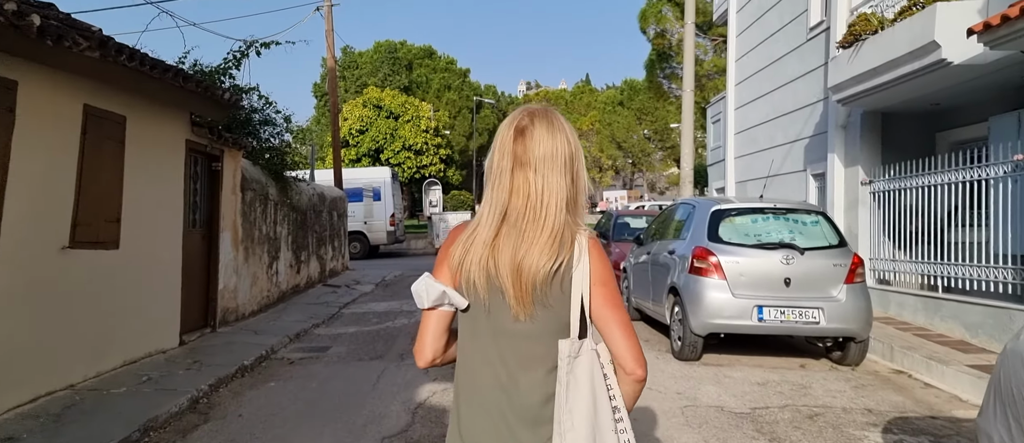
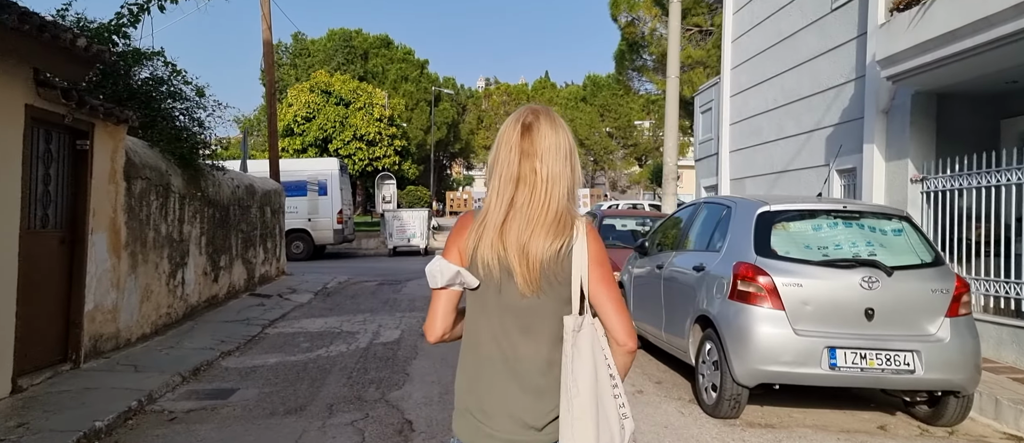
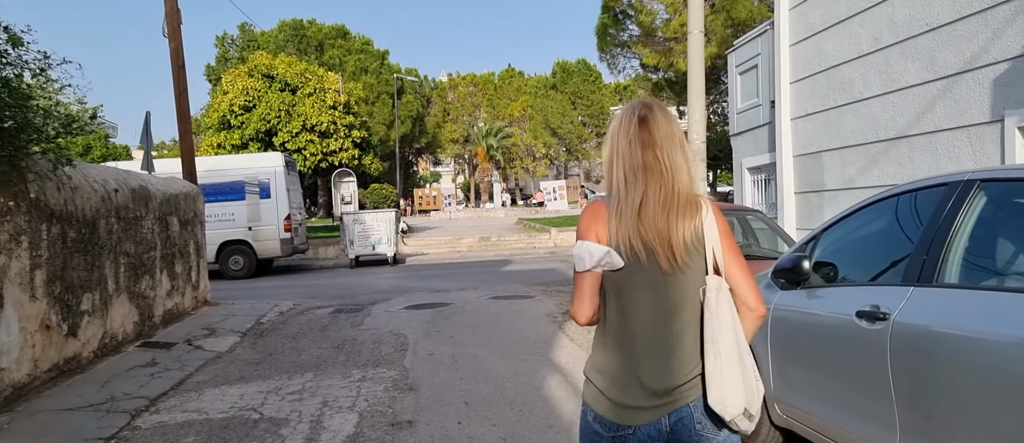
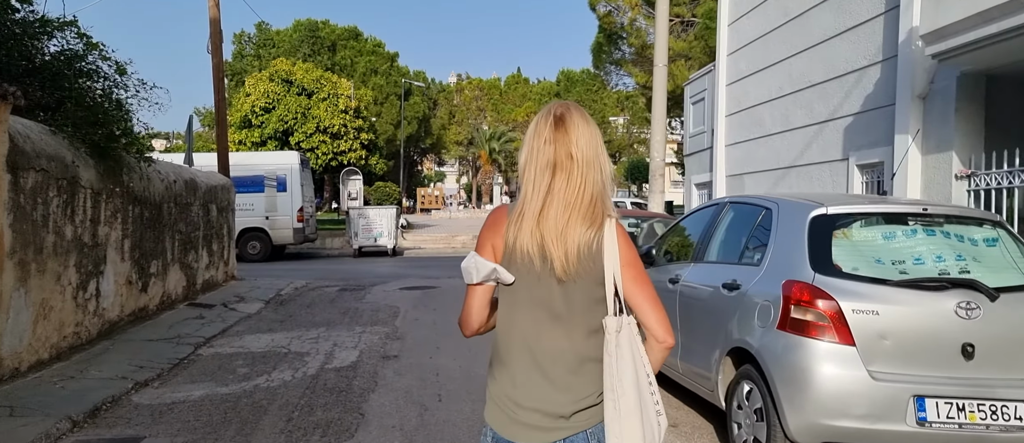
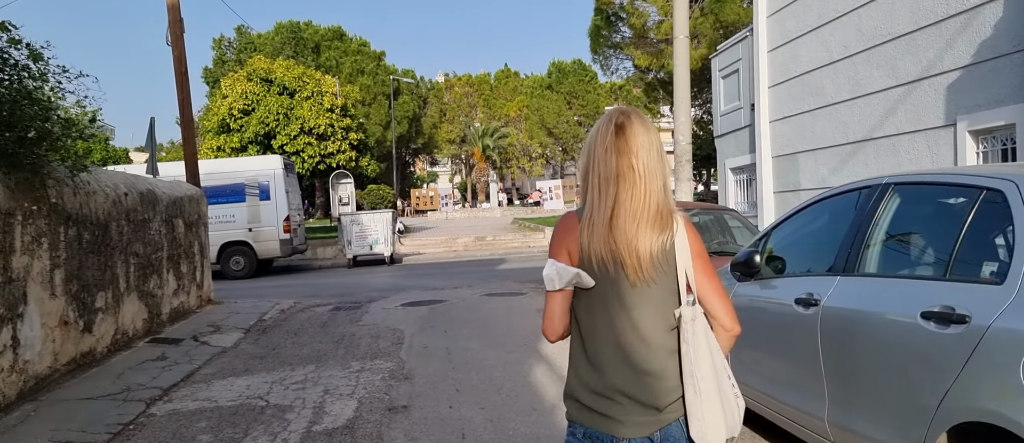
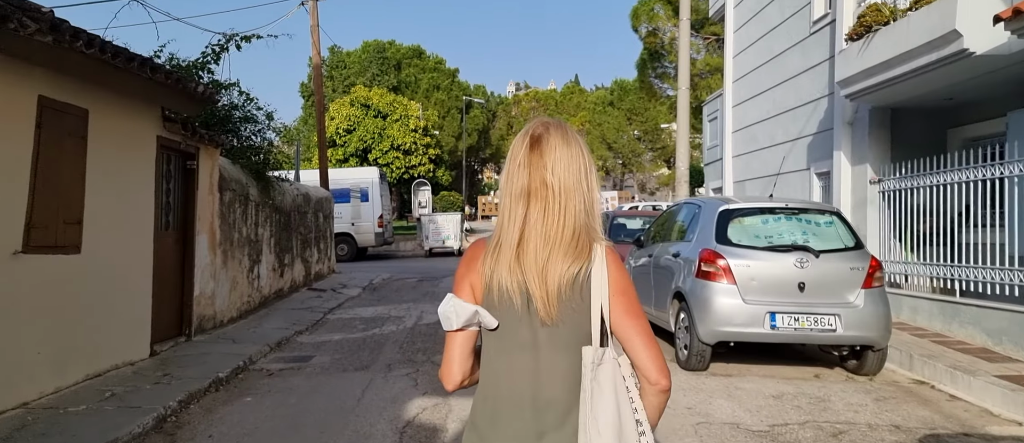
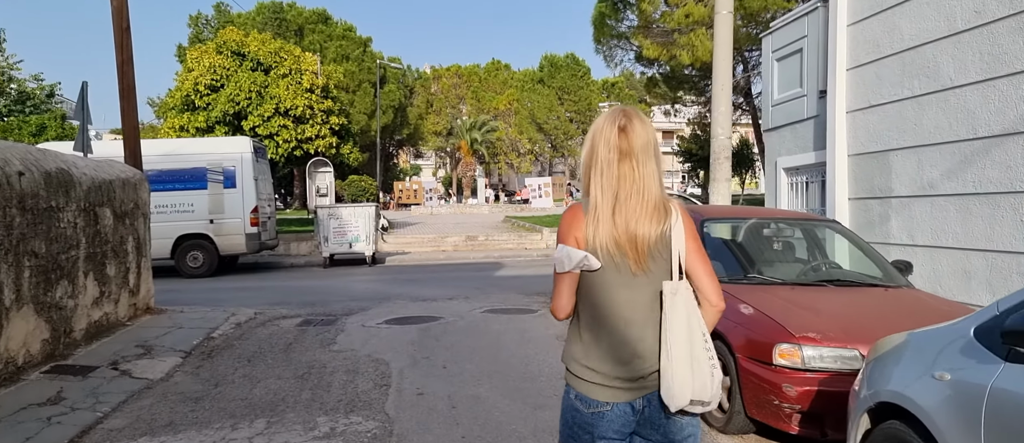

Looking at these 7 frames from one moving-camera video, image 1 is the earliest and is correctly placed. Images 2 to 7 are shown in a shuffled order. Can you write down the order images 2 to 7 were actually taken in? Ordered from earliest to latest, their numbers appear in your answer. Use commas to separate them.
6, 2, 4, 5, 3, 7
